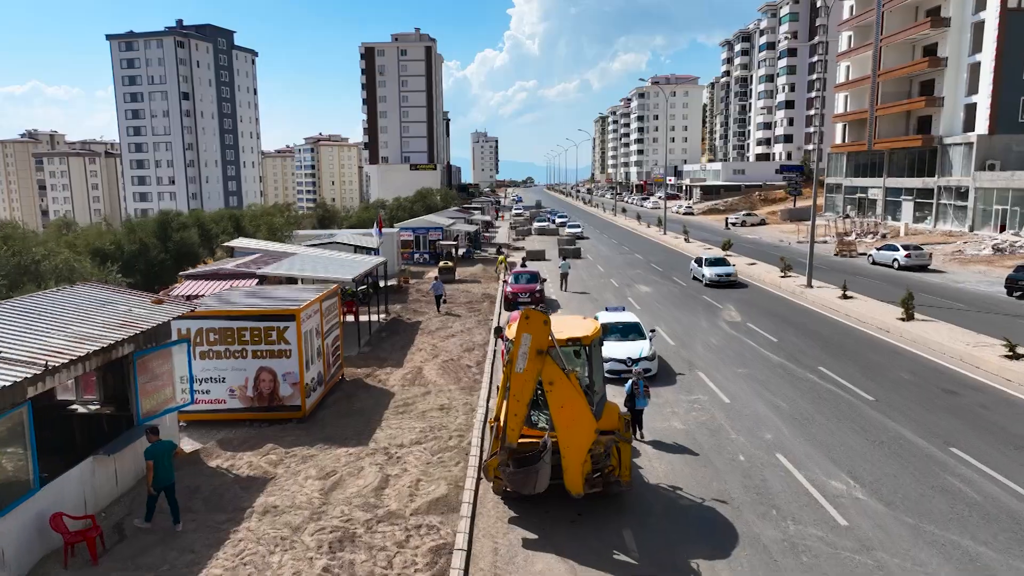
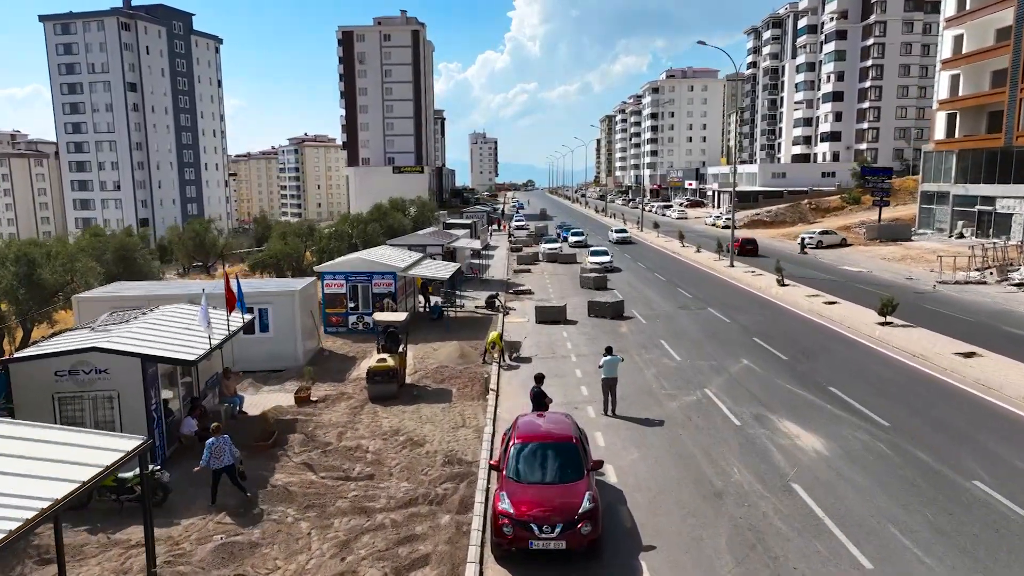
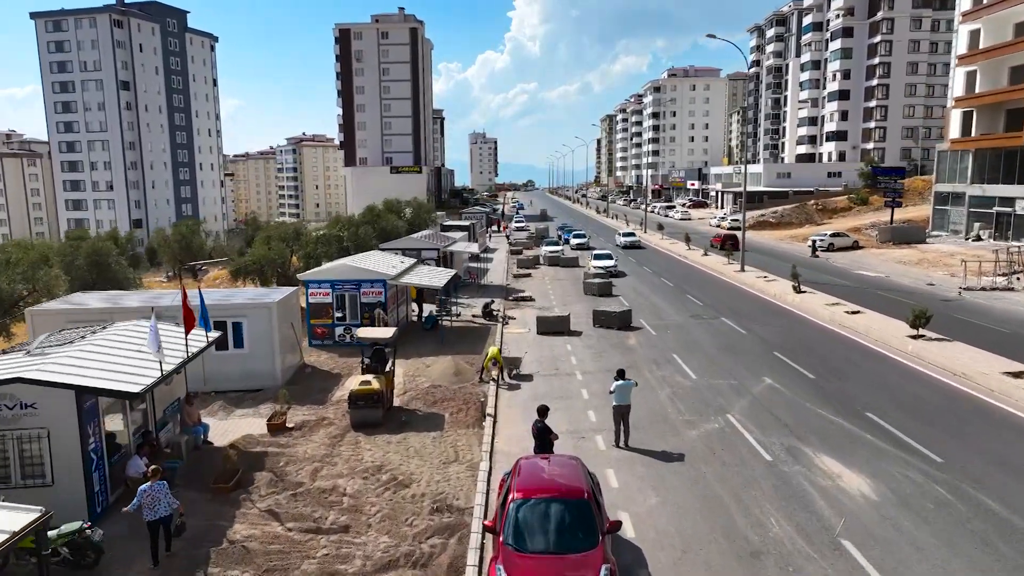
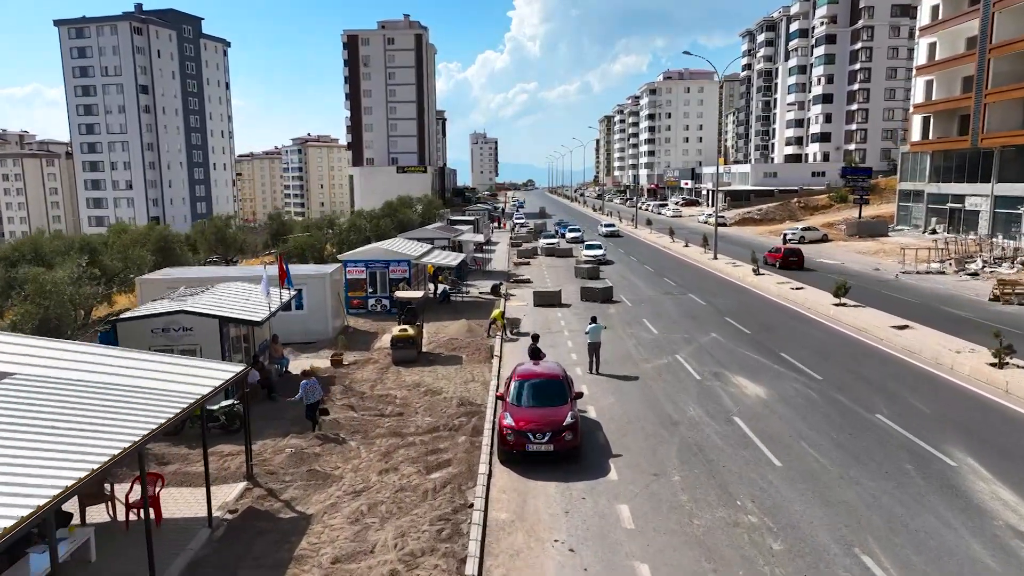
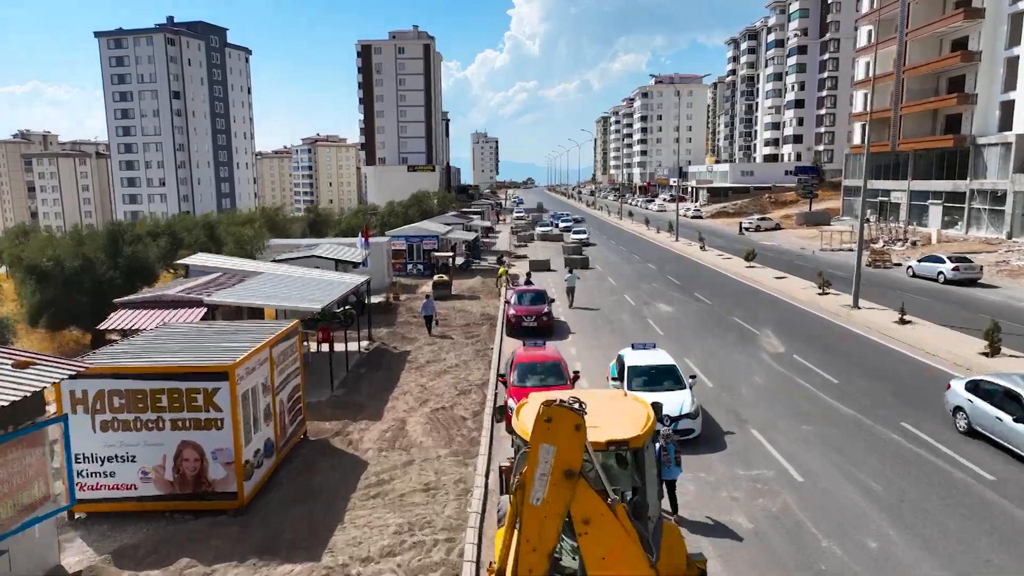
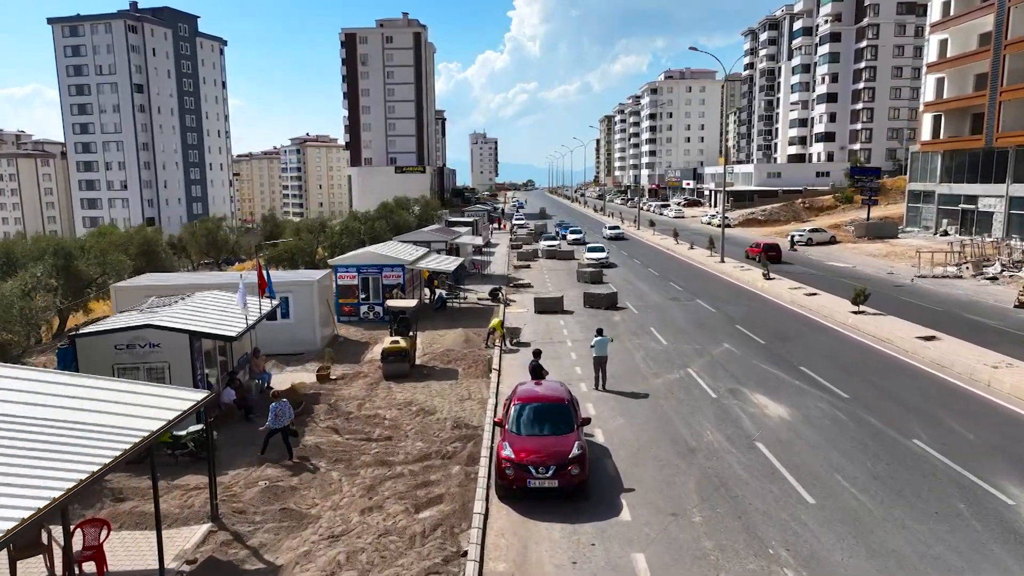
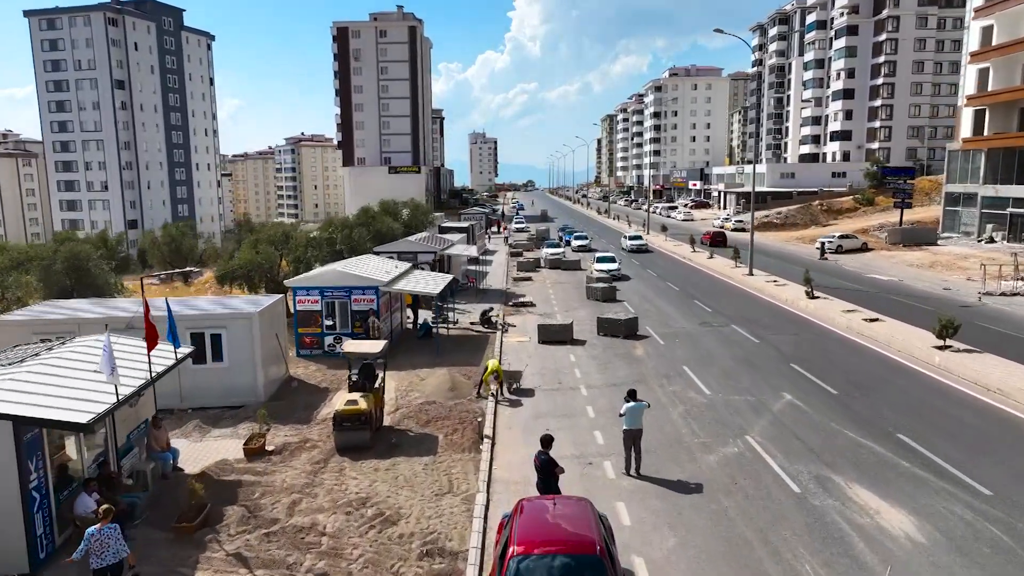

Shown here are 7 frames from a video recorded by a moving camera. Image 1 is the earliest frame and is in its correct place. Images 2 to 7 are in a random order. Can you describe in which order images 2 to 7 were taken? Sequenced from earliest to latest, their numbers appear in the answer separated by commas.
5, 4, 6, 2, 3, 7
